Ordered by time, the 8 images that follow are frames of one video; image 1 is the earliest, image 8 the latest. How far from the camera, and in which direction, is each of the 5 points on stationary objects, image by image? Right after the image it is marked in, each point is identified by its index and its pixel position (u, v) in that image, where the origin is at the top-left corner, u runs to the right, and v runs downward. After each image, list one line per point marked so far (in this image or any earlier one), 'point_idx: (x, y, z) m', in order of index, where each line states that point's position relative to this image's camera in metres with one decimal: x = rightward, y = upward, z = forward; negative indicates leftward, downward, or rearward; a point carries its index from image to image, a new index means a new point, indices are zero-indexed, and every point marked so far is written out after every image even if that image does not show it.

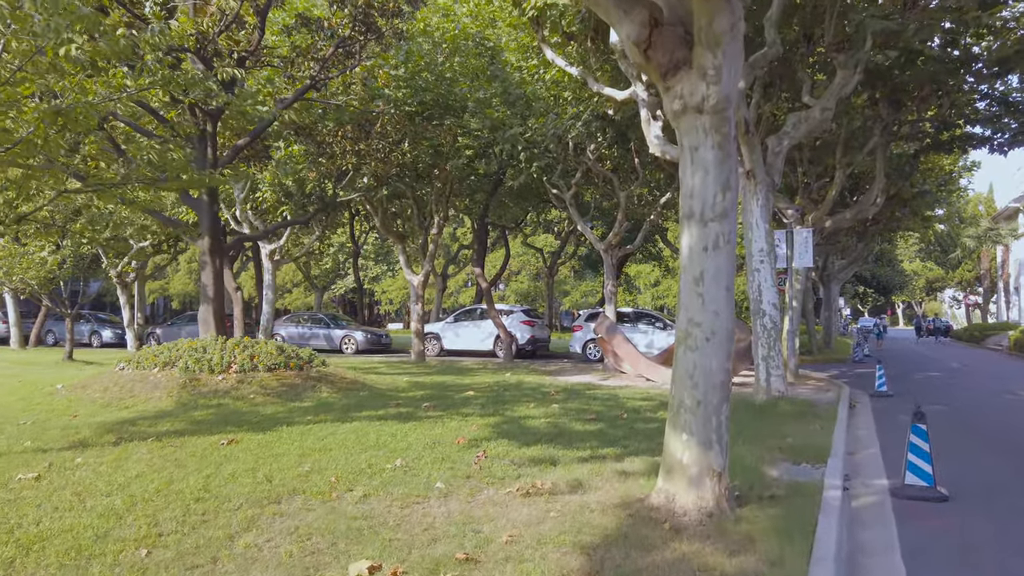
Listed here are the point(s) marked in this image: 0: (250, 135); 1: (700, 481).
0: (-4.5, +2.6, +12.9) m
1: (+1.2, -1.3, +4.9) m
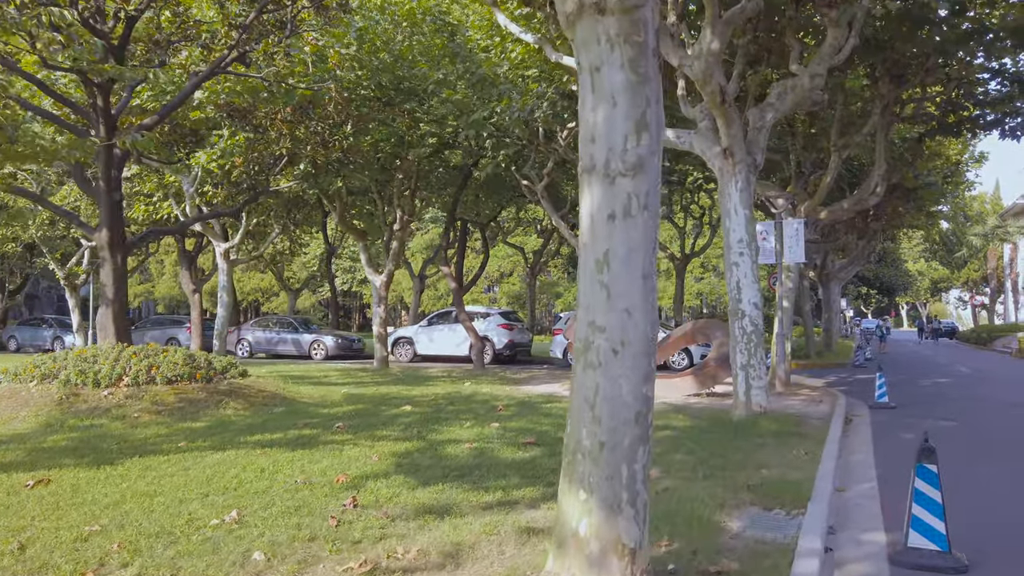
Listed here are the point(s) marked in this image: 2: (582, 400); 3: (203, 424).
0: (-5.3, +2.6, +11.3) m
1: (+0.4, -1.2, +3.3) m
2: (+0.3, -0.5, +3.4) m
3: (-3.6, -1.6, +8.7) m
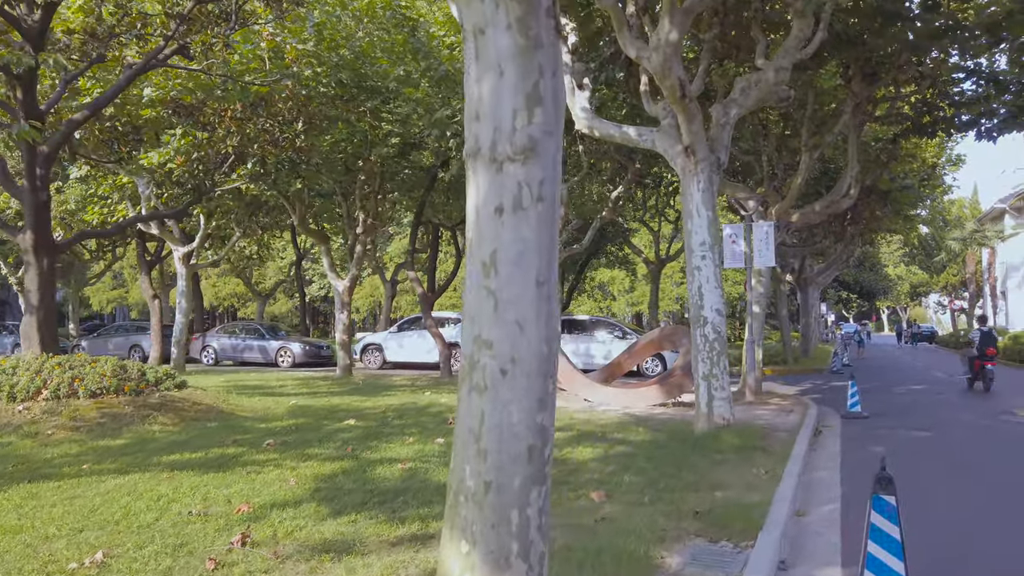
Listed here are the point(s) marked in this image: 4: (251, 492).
0: (-5.9, +2.5, +10.7) m
1: (-0.1, -1.2, +2.7) m
2: (-0.2, -0.5, +2.9) m
3: (-4.1, -1.6, +8.0) m
4: (-2.0, -1.5, +5.7) m
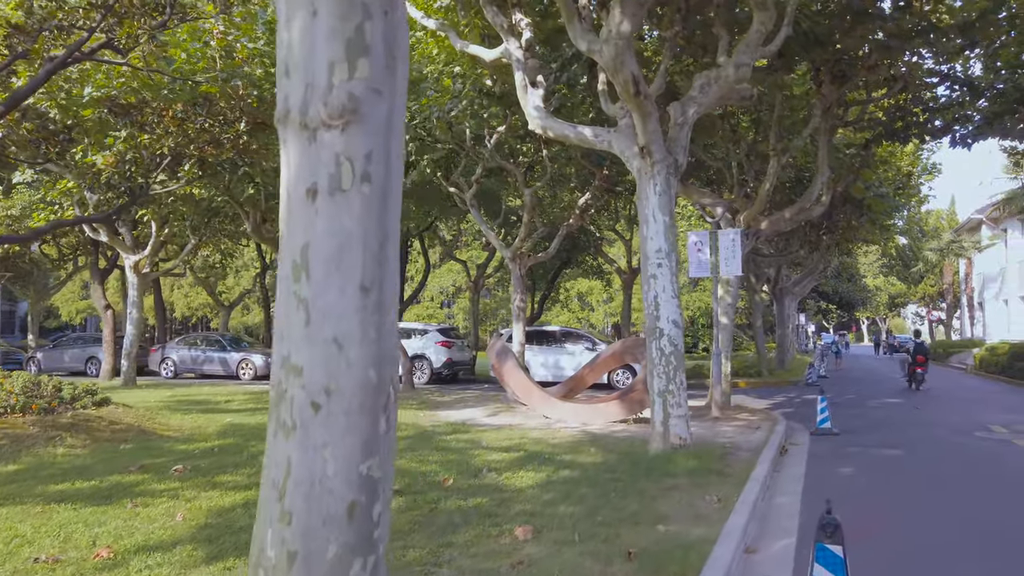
0: (-6.6, +2.4, +9.9) m
1: (-0.6, -1.2, +2.1) m
2: (-0.7, -0.6, +2.2) m
3: (-4.8, -1.7, +7.3) m
4: (-2.5, -1.6, +5.0) m
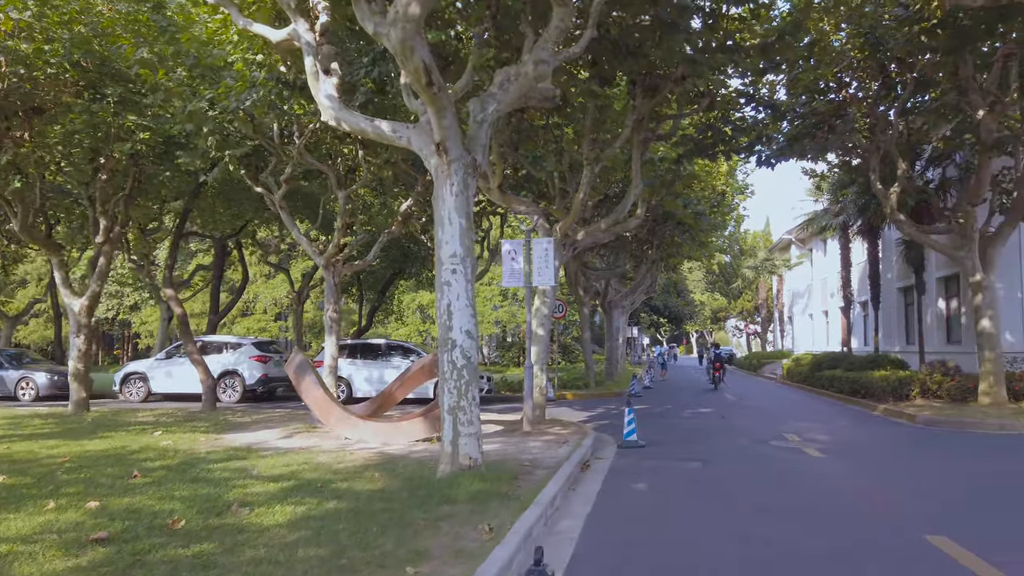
0: (-9.0, +2.4, +7.7) m
1: (-1.6, -1.2, +1.0) m
2: (-1.7, -0.5, +1.2) m
3: (-6.7, -1.7, +5.3) m
4: (-4.1, -1.6, +3.5) m
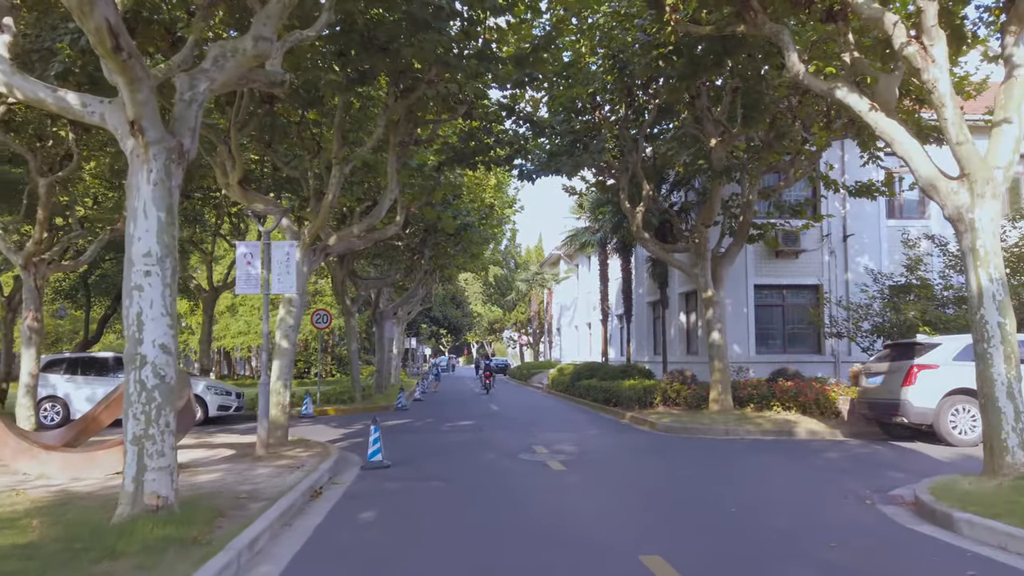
0: (-11.2, +2.5, +4.1) m
1: (-2.3, -1.1, -0.2) m
2: (-2.4, -0.5, -0.1) m
3: (-8.4, -1.6, +2.5) m
4: (-5.4, -1.5, +1.5) m
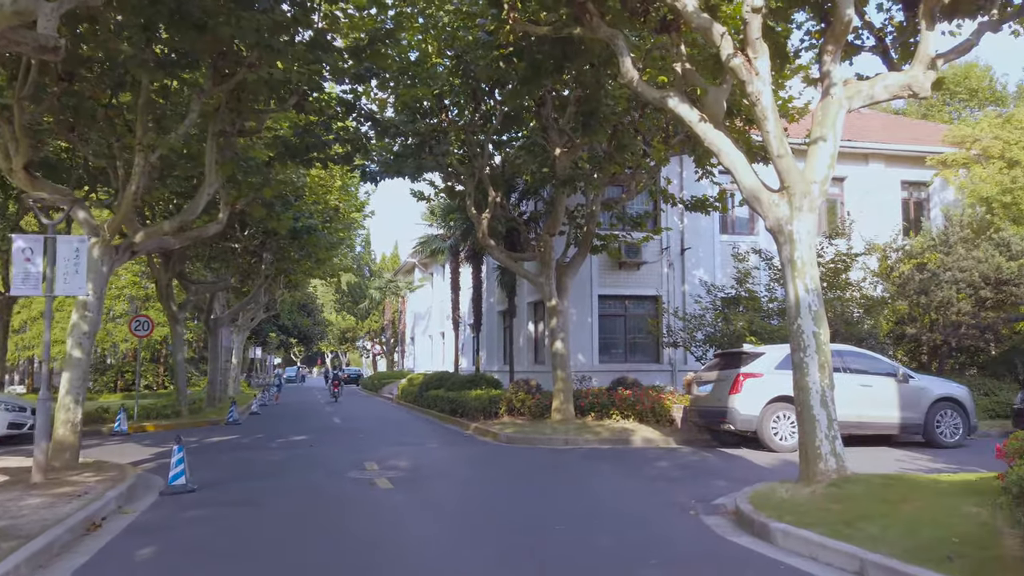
0: (-12.0, +2.7, +1.5) m
1: (-2.5, -1.1, -1.2) m
2: (-2.6, -0.4, -1.1) m
3: (-9.0, -1.4, +0.3) m
4: (-5.9, -1.4, -0.1) m
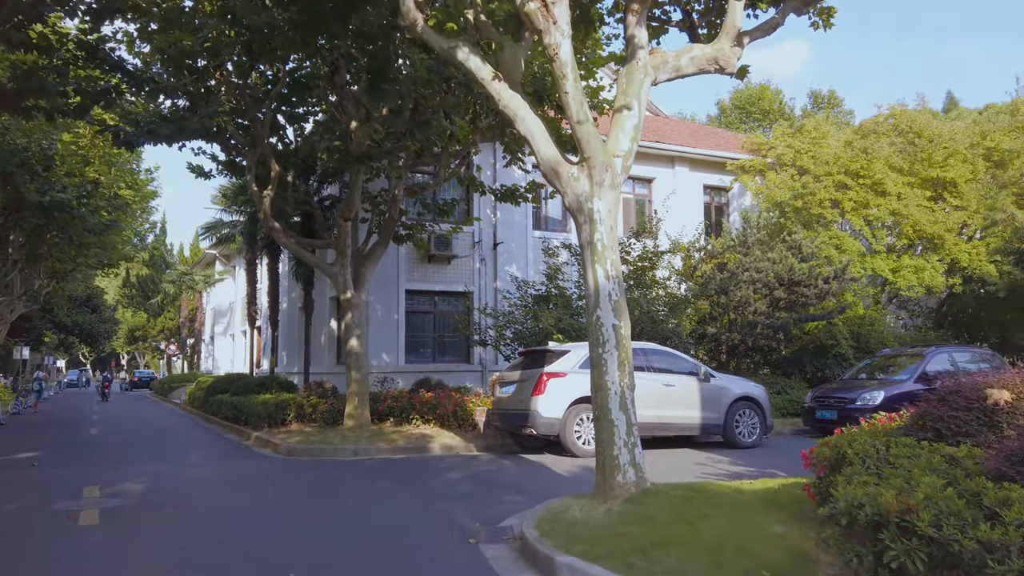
0: (-12.3, +3.1, -2.8) m
1: (-2.5, -0.8, -3.3) m
2: (-2.7, -0.1, -3.2) m
3: (-9.2, -1.1, -3.3) m
4: (-6.1, -1.1, -3.0) m
